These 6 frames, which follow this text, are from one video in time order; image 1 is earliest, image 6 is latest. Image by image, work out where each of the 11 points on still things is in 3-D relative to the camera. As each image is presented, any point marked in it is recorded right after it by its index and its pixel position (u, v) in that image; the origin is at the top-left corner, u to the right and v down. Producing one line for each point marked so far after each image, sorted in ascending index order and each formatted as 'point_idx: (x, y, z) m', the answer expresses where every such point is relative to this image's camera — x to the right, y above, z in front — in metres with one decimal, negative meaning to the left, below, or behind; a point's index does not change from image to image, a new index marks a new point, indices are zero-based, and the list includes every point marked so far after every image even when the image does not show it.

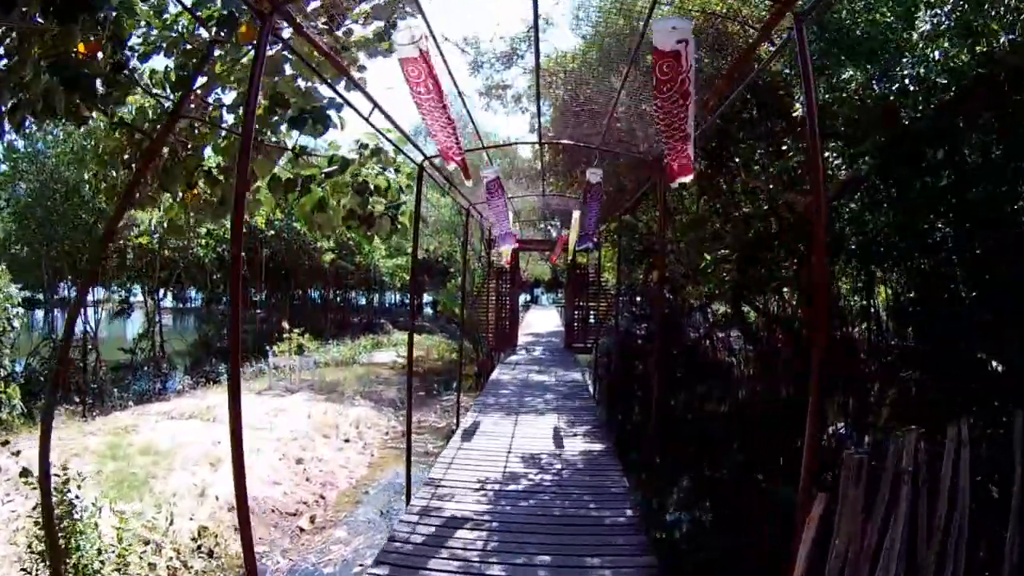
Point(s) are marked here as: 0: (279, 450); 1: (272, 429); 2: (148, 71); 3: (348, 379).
0: (-2.2, -1.5, +6.3) m
1: (-2.4, -1.4, +6.8) m
2: (-1.7, +1.0, +3.2) m
3: (-2.5, -1.4, +10.4) m
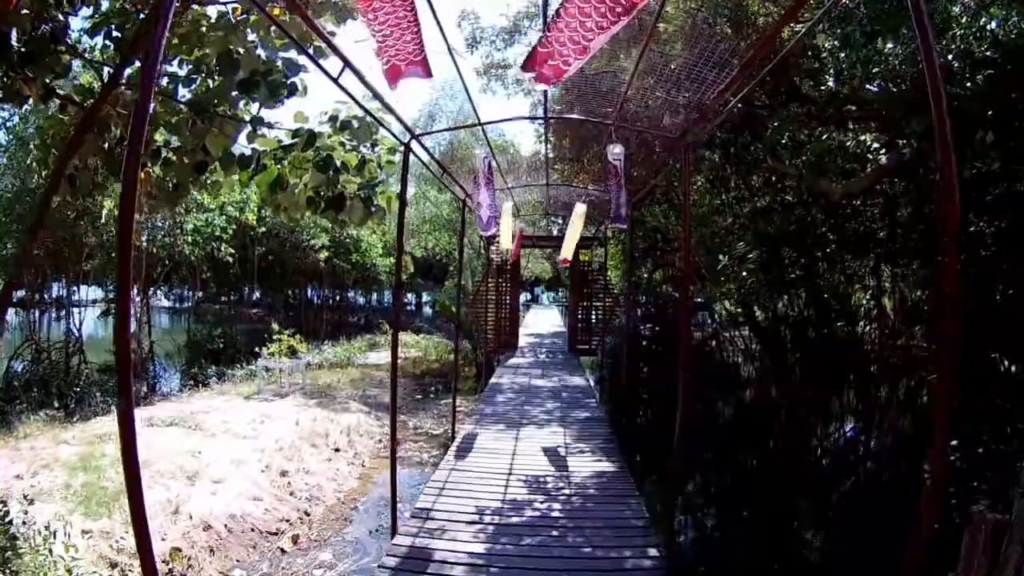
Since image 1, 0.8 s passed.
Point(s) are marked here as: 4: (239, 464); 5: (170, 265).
0: (-2.2, -1.5, +5.9) m
1: (-2.4, -1.4, +6.4) m
2: (-1.7, +1.0, +2.8) m
3: (-2.5, -1.4, +10.0) m
4: (-2.3, -1.5, +5.7) m
5: (-5.9, +0.4, +11.8) m
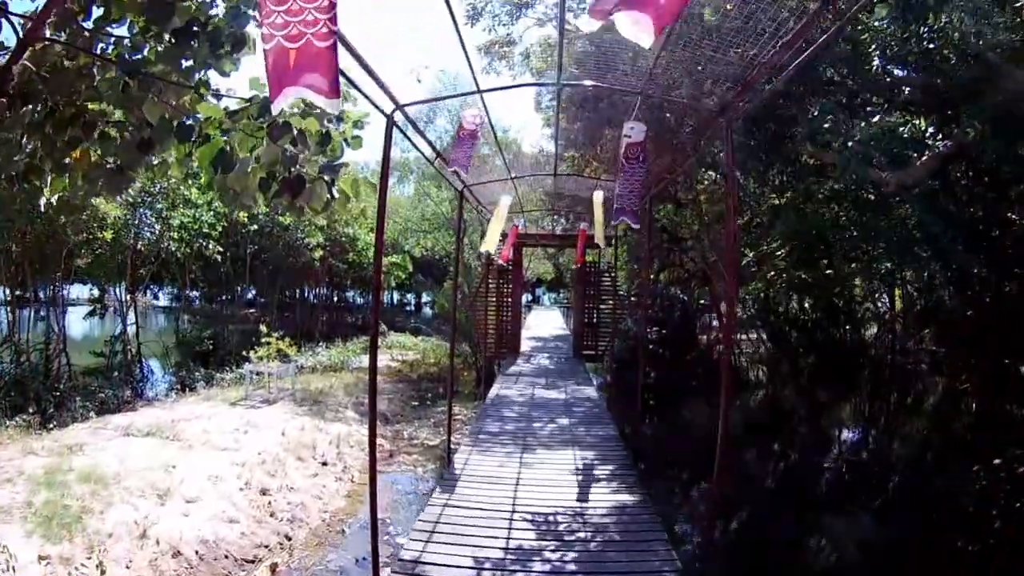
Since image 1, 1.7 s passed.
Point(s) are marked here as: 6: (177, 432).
0: (-2.1, -1.5, +5.4) m
1: (-2.4, -1.4, +6.0) m
2: (-1.7, +1.0, +2.3) m
3: (-2.5, -1.4, +9.5) m
4: (-2.3, -1.5, +5.3) m
5: (-5.9, +0.4, +11.4) m
6: (-3.2, -1.4, +6.6) m
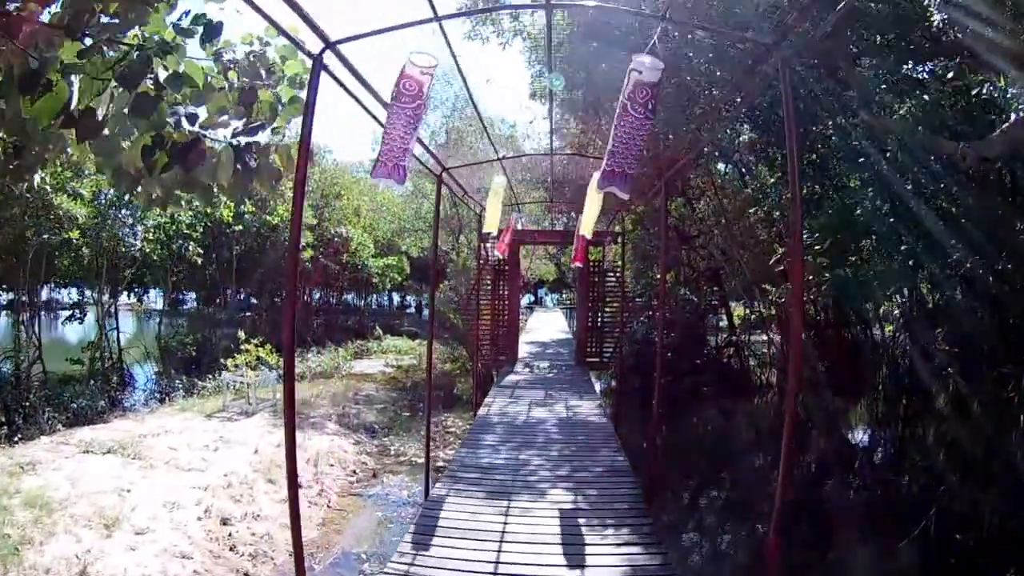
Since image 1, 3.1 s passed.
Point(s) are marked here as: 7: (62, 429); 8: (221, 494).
0: (-2.2, -1.5, +4.8) m
1: (-2.4, -1.4, +5.4) m
2: (-1.7, +1.0, +1.8) m
3: (-2.5, -1.4, +8.9) m
4: (-2.3, -1.5, +4.7) m
5: (-5.9, +0.4, +10.8) m
6: (-3.3, -1.4, +6.0) m
7: (-5.4, -1.7, +8.2) m
8: (-2.1, -1.5, +5.0) m
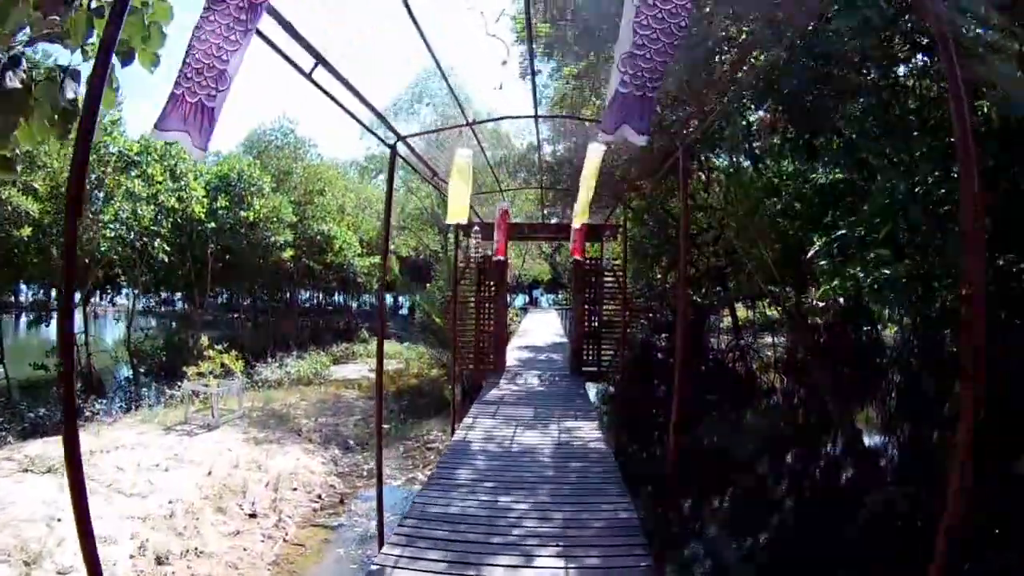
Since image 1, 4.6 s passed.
0: (-2.3, -1.5, +4.2) m
1: (-2.5, -1.4, +4.8) m
2: (-1.8, +1.0, +1.2) m
3: (-2.6, -1.4, +8.3) m
4: (-2.4, -1.5, +4.1) m
5: (-6.0, +0.4, +10.2) m
6: (-3.4, -1.4, +5.4) m
7: (-5.5, -1.7, +7.5) m
8: (-2.2, -1.5, +4.4) m
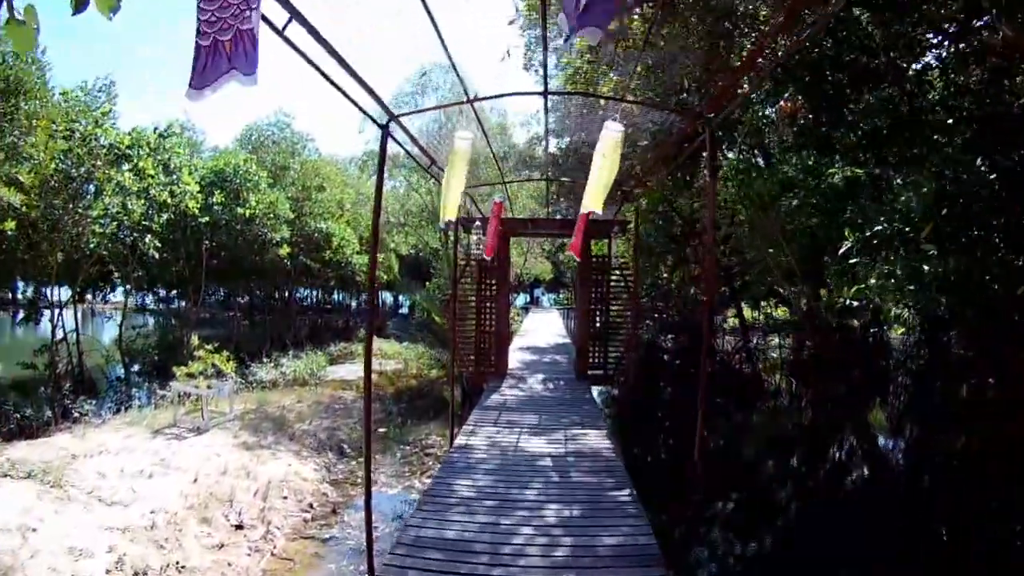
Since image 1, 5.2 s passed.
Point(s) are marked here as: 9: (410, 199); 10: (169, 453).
0: (-2.3, -1.5, +4.0) m
1: (-2.5, -1.4, +4.5) m
2: (-1.8, +1.0, +0.9) m
3: (-2.6, -1.4, +8.0) m
4: (-2.4, -1.5, +3.8) m
5: (-6.0, +0.4, +9.9) m
6: (-3.3, -1.4, +5.1) m
7: (-5.5, -1.6, +7.3) m
8: (-2.2, -1.5, +4.1) m
9: (-2.0, +1.8, +13.8) m
10: (-2.8, -1.4, +5.7) m
